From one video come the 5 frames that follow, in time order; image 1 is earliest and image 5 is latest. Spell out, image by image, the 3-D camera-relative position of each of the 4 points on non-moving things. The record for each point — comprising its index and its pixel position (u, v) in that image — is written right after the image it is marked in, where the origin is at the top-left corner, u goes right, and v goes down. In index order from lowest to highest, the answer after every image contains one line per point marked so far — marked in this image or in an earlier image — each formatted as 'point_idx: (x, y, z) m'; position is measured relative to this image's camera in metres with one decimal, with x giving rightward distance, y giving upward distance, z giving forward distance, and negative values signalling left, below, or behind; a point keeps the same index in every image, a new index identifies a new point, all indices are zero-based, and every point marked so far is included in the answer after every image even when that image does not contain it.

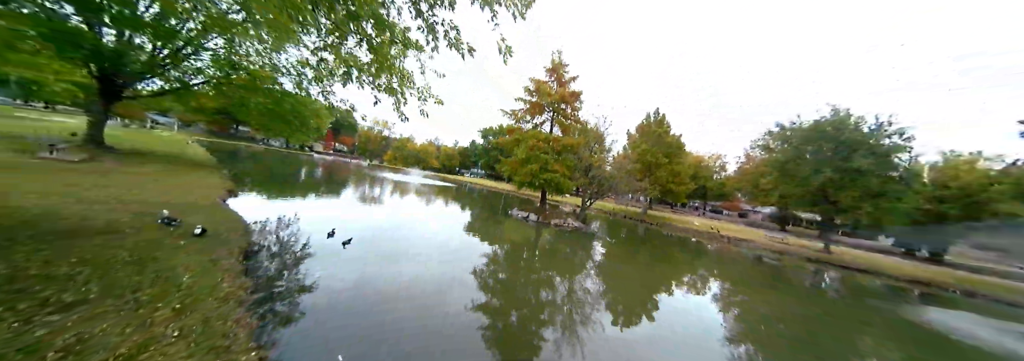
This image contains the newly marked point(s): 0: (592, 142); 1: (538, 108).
0: (+4.6, +2.2, +14.1) m
1: (+1.4, +3.9, +13.5) m
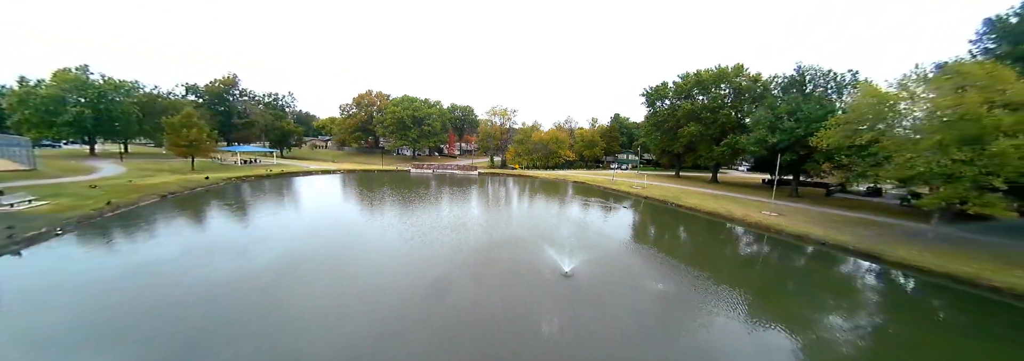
0: (+8.6, +0.3, -3.9) m
1: (+5.4, +1.8, -3.1) m
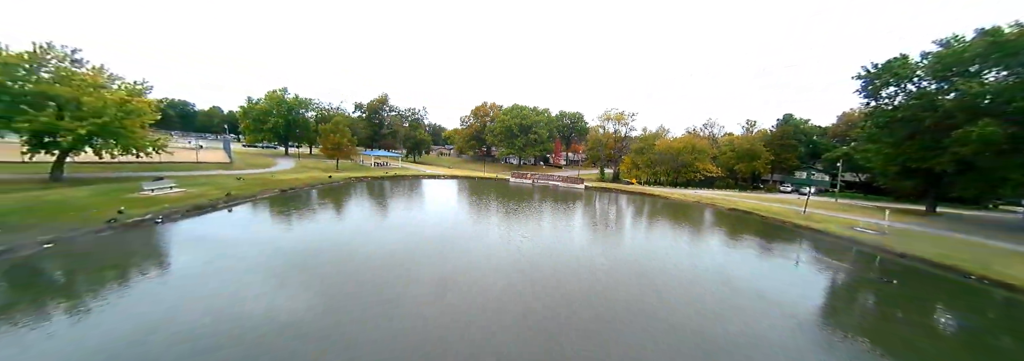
0: (+6.2, -0.1, -10.2) m
1: (+3.6, +1.5, -8.2) m
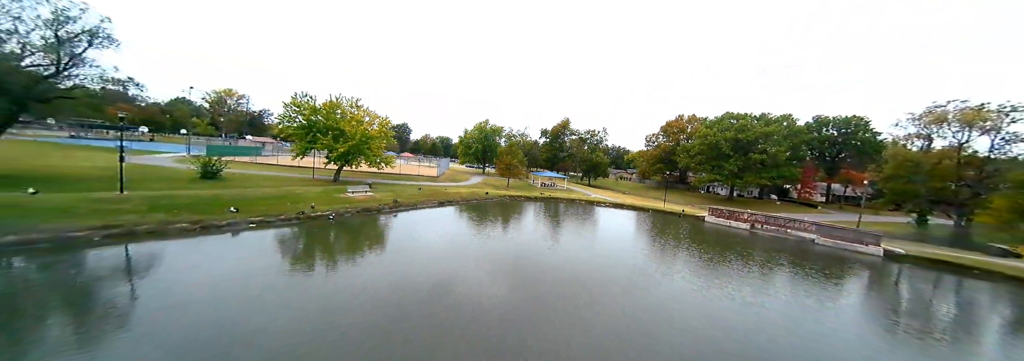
0: (-3.4, +0.8, -13.9) m
1: (-4.0, +2.4, -10.7) m
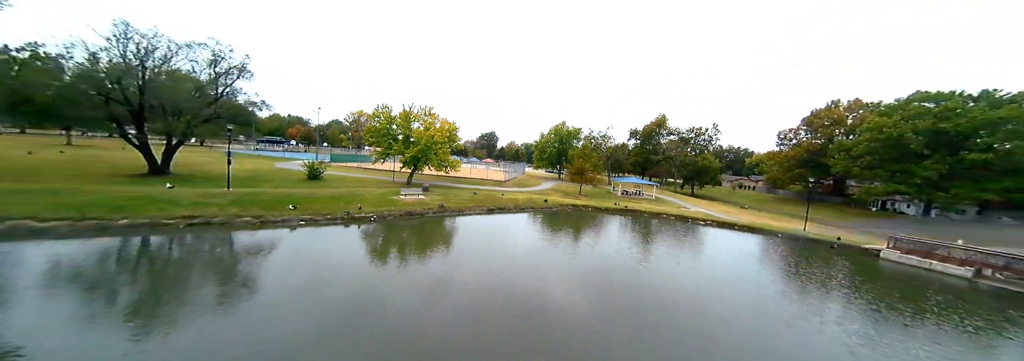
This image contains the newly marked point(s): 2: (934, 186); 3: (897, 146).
0: (-8.7, +1.2, -12.8) m
1: (-8.1, +2.7, -9.5) m
2: (+34.8, -0.5, +18.8) m
3: (+34.8, +2.6, +20.6) m
